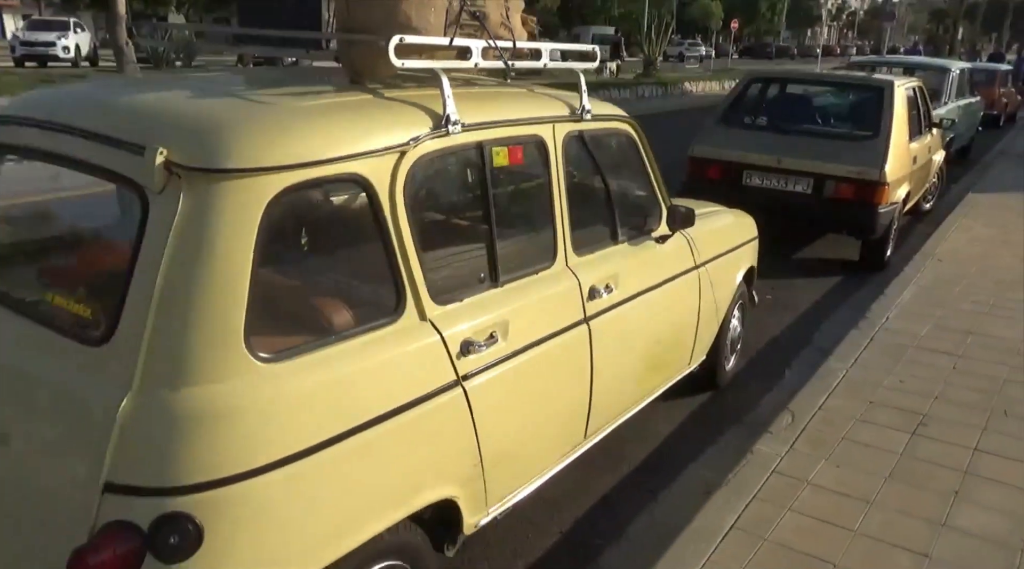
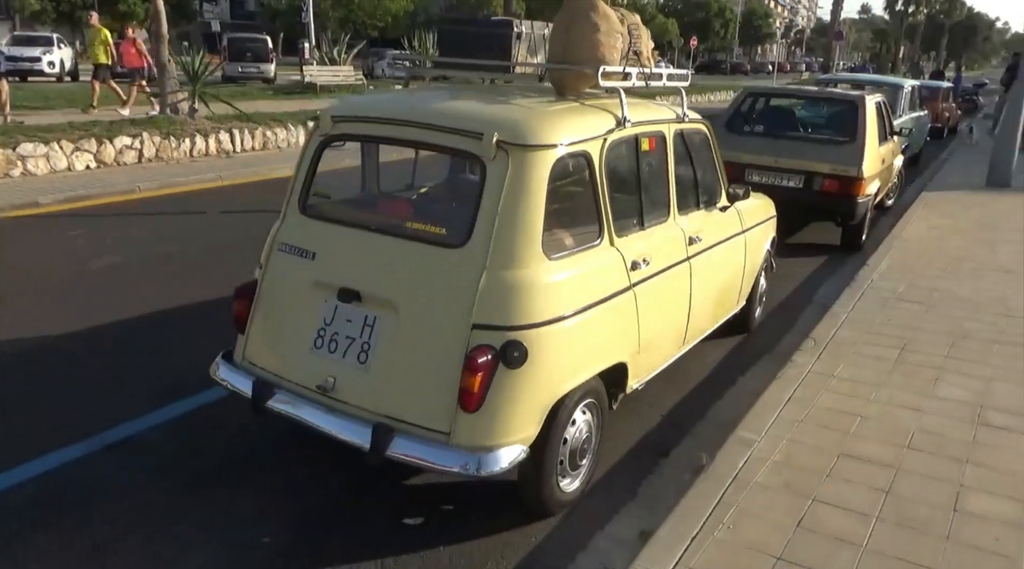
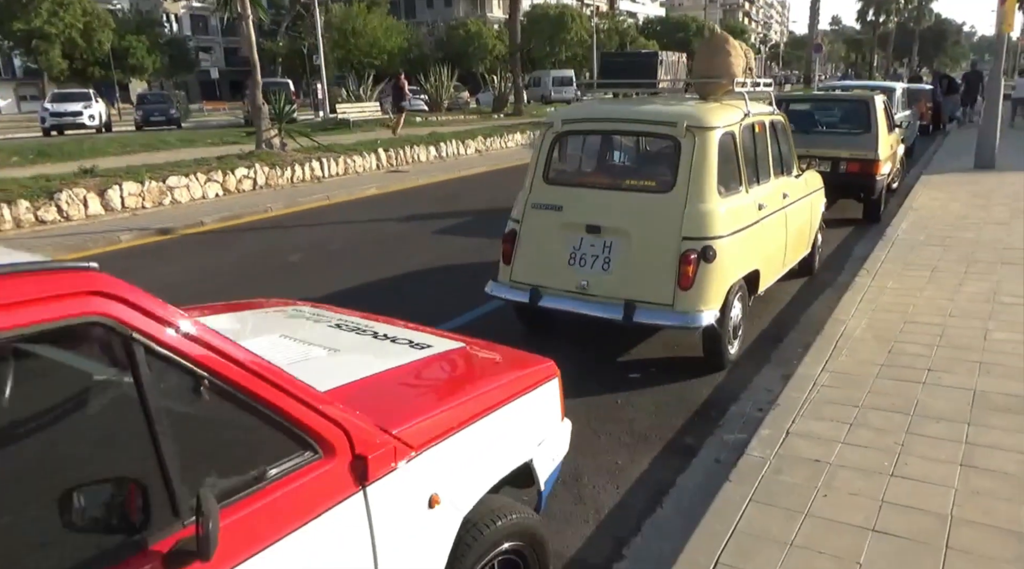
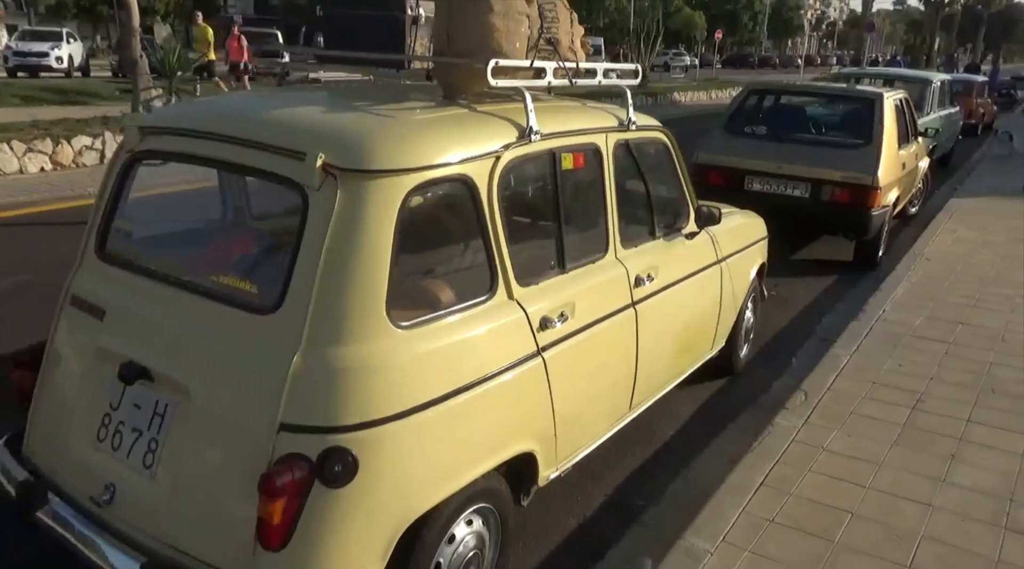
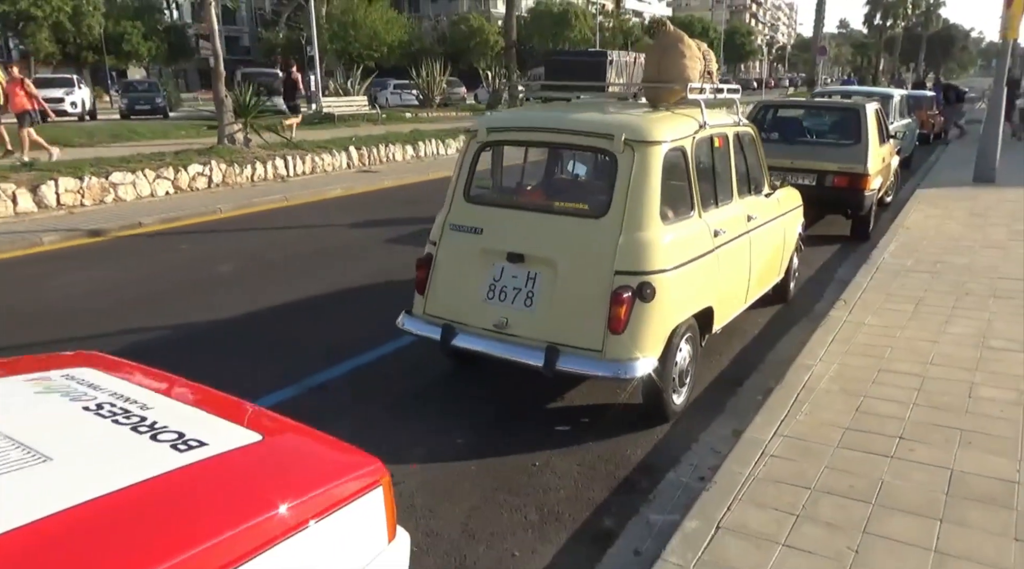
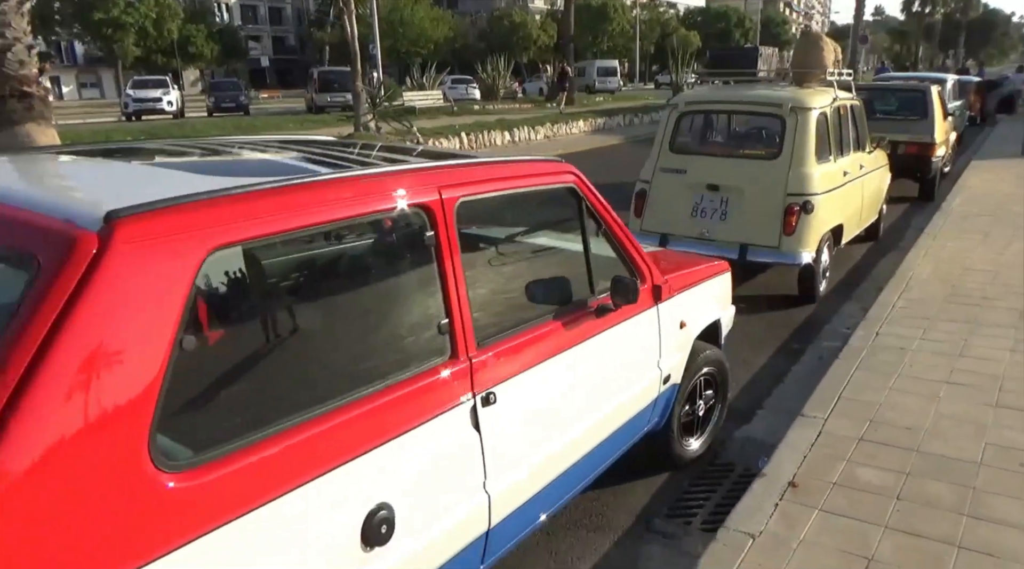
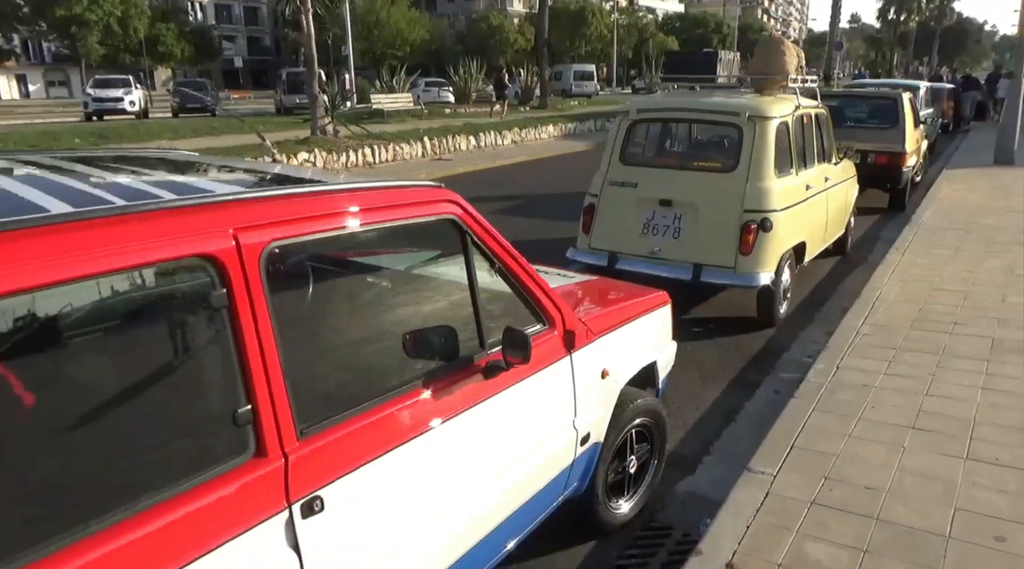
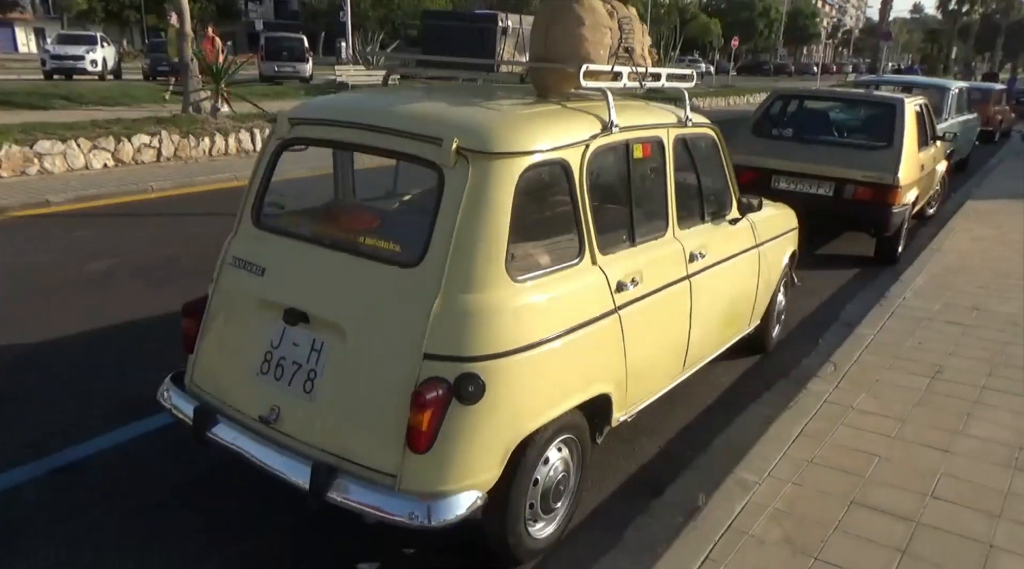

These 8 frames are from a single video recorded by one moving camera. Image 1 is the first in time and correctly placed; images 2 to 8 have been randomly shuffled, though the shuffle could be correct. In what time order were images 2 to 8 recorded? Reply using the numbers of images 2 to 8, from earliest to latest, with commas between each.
4, 8, 2, 5, 3, 7, 6
